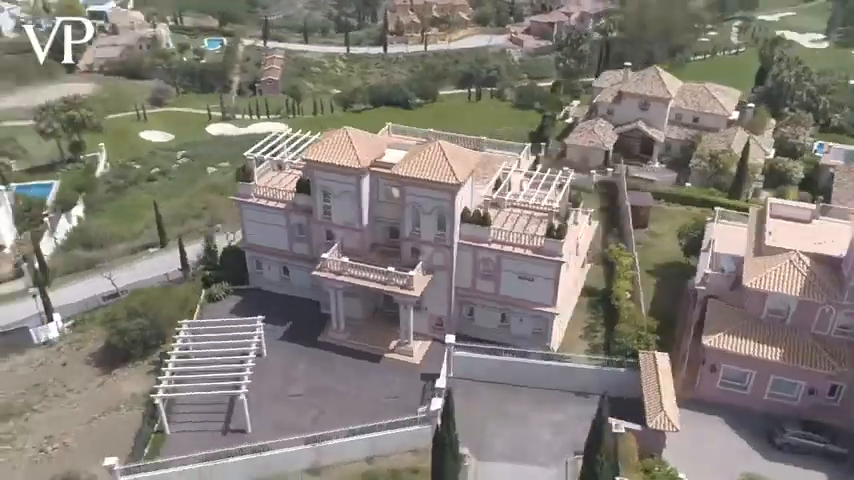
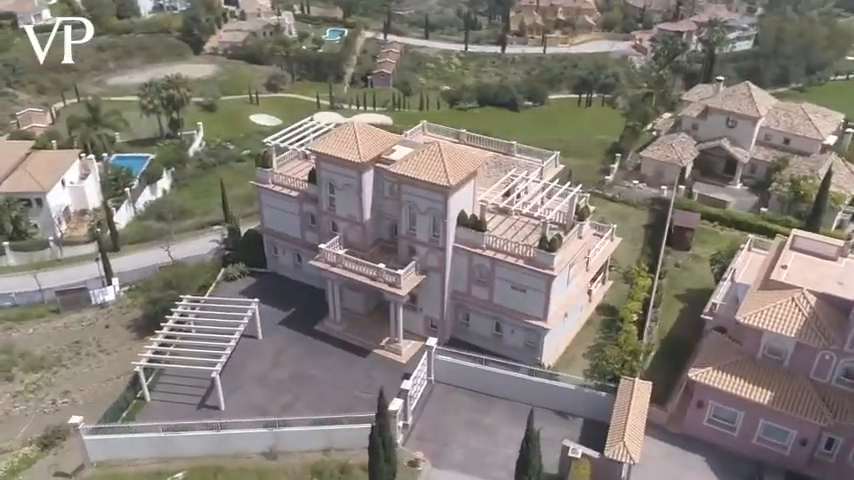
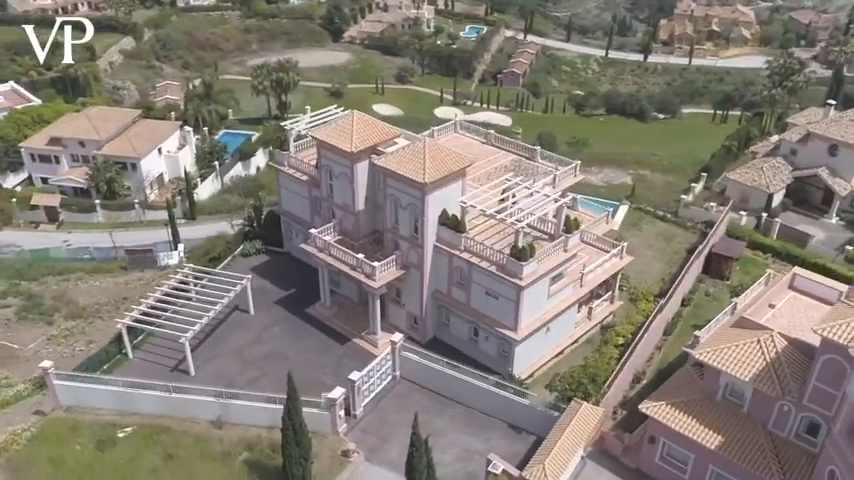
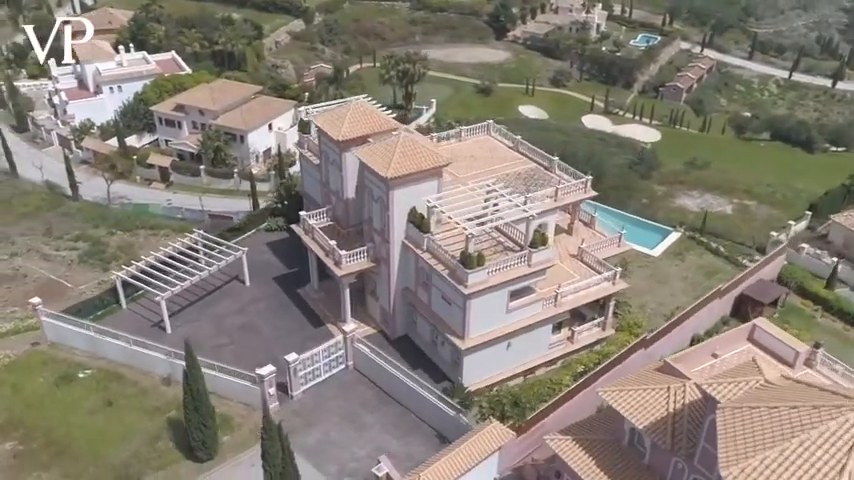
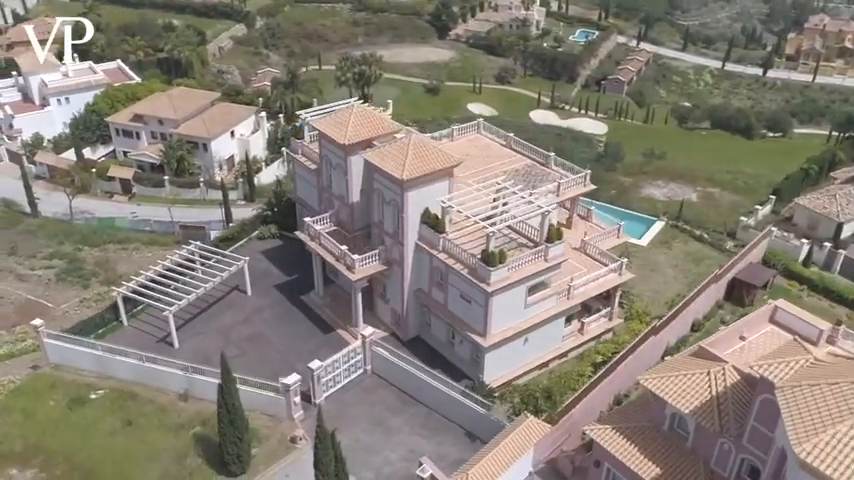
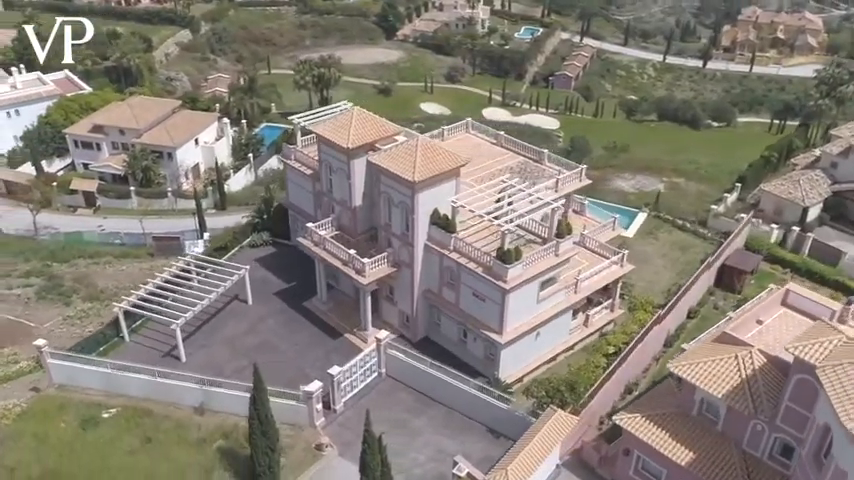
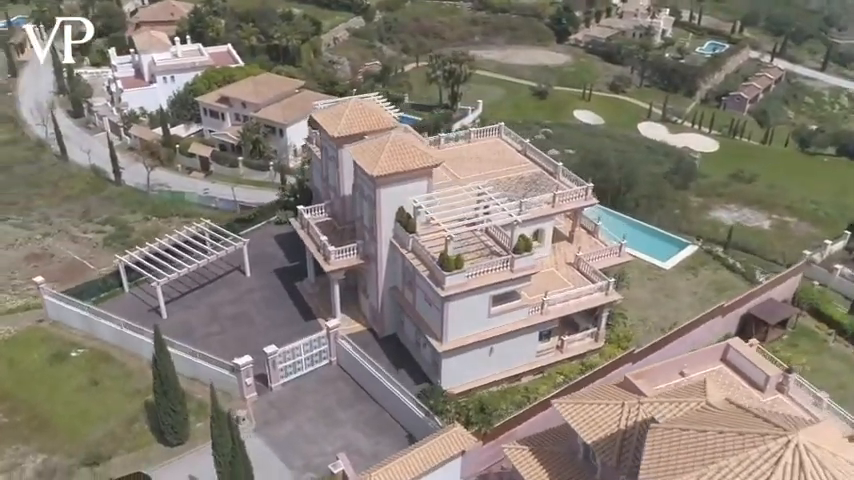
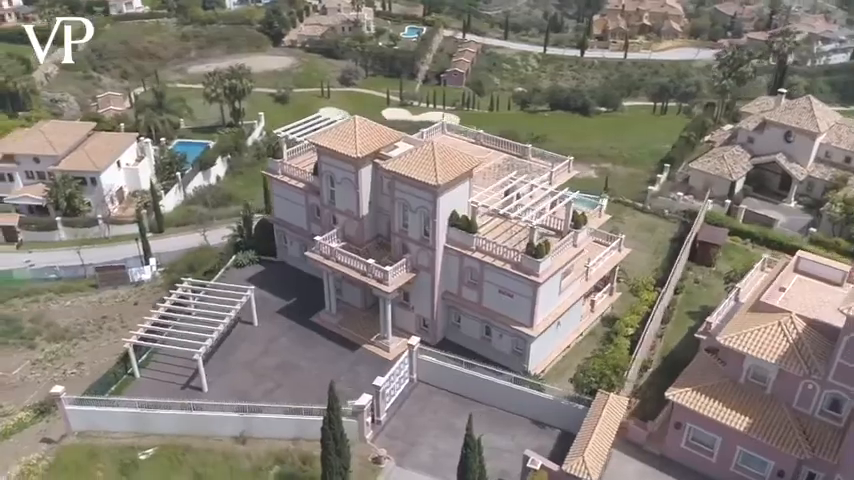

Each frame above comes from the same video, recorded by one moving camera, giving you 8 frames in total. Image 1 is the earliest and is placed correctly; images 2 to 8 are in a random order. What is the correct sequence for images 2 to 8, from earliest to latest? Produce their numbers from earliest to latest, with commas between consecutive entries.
2, 8, 3, 6, 5, 4, 7
